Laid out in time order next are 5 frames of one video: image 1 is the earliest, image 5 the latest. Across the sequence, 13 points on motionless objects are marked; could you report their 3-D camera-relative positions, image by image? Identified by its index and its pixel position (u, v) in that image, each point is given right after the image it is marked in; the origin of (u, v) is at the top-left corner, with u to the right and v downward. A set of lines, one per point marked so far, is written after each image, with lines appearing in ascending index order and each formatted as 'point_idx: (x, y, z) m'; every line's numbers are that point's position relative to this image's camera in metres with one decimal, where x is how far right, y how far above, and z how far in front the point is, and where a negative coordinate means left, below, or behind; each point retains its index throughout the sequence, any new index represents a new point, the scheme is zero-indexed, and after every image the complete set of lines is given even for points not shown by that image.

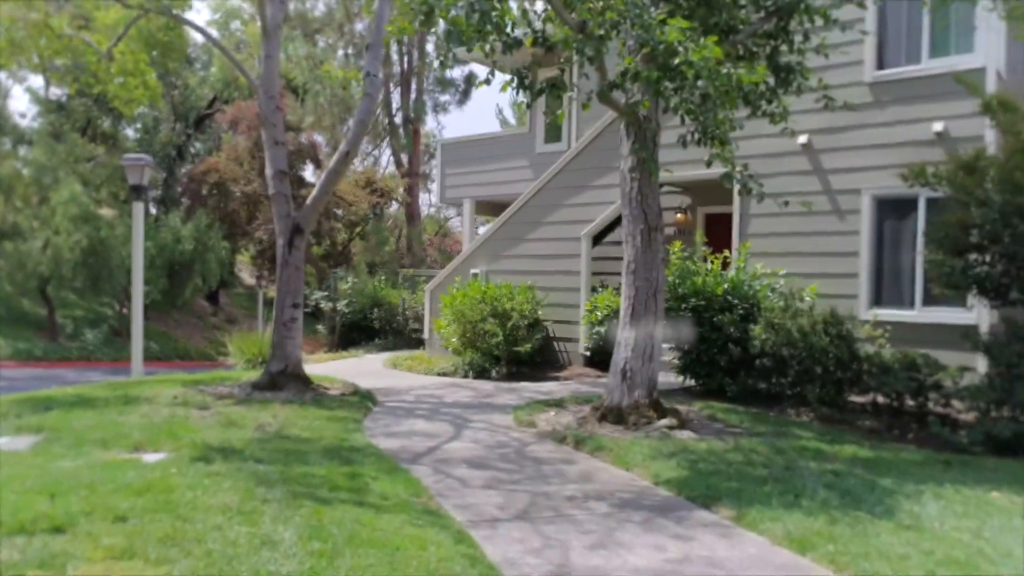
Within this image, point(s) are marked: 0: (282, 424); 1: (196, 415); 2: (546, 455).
0: (-2.0, -1.2, +6.9) m
1: (-2.9, -1.2, +7.1) m
2: (+0.3, -1.3, +6.2) m
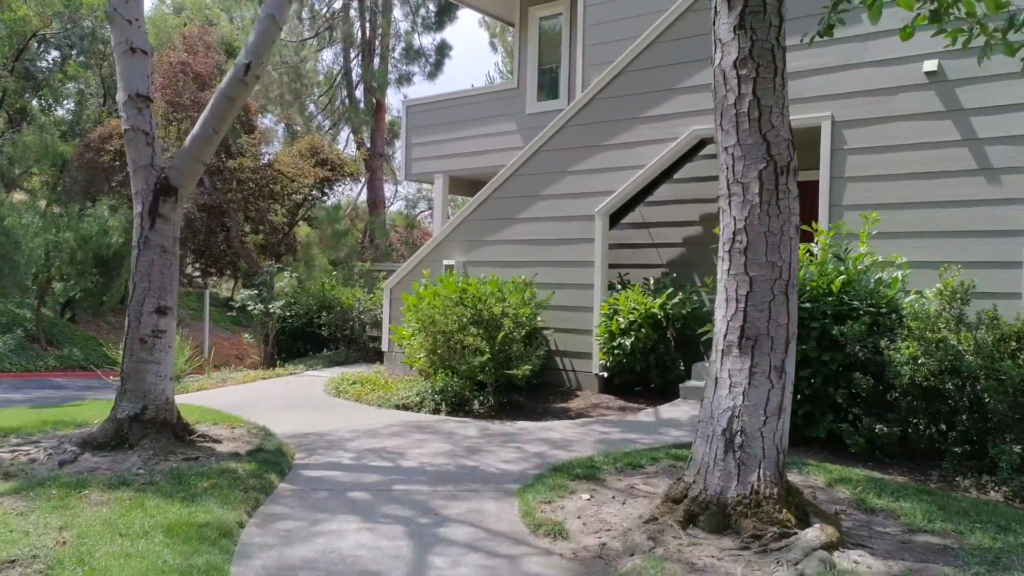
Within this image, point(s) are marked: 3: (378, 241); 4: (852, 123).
0: (-2.0, -1.2, +3.4) m
1: (-2.8, -1.1, +3.6) m
2: (+0.4, -1.3, +2.7) m
3: (-3.4, +1.2, +19.5) m
4: (+3.3, +1.6, +7.5) m
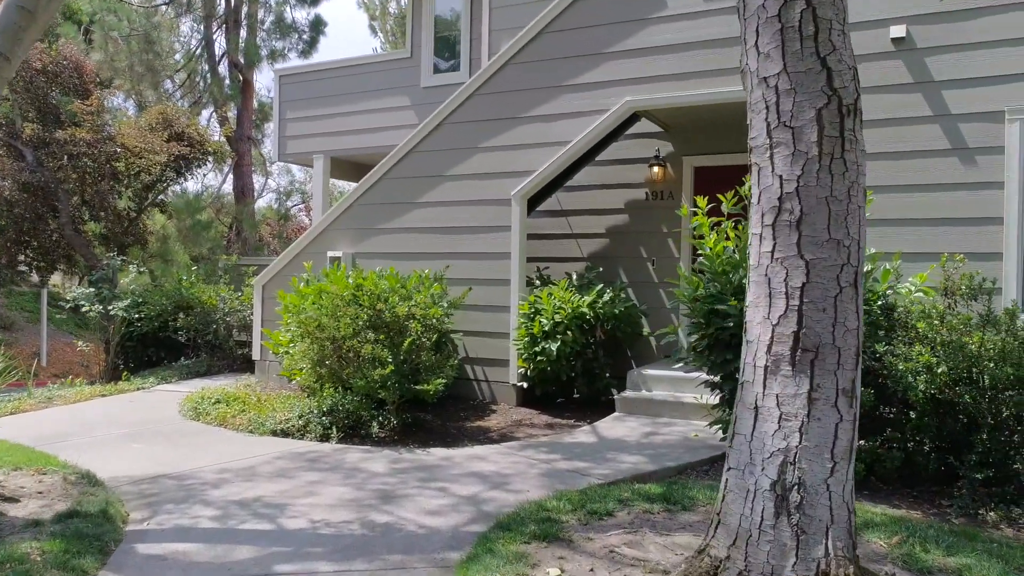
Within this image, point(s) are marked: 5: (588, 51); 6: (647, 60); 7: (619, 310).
0: (-2.0, -1.1, +1.7) m
1: (-2.8, -1.1, +1.7) m
2: (+0.4, -1.2, +1.4) m
3: (-5.9, +1.2, +17.4) m
4: (+2.5, +1.6, +6.6) m
5: (+0.7, +2.3, +7.6) m
6: (+1.3, +2.1, +7.3) m
7: (+1.1, -0.2, +7.7) m
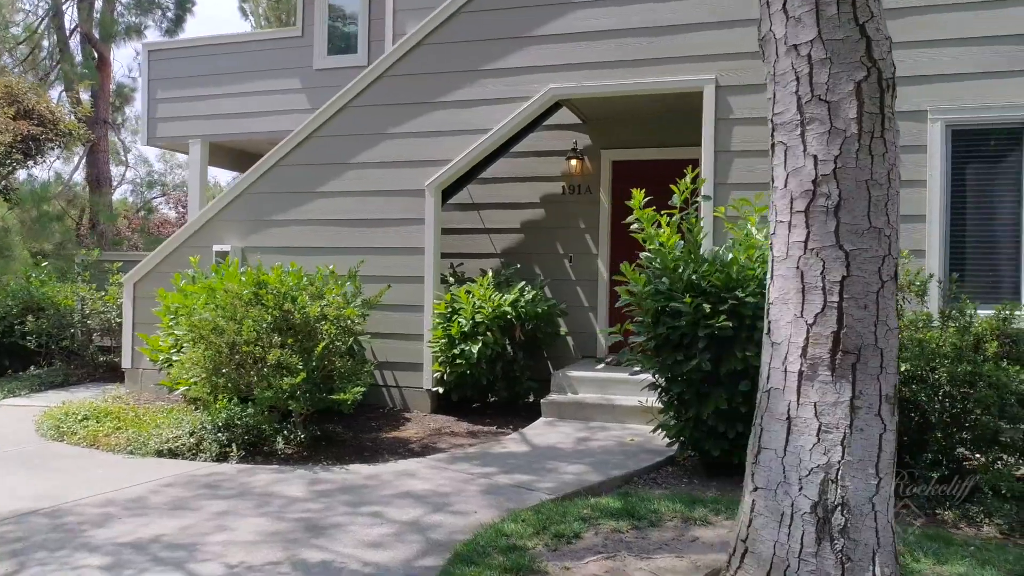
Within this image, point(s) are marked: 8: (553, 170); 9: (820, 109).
0: (-1.8, -1.1, +0.9) m
1: (-2.6, -1.1, +0.8) m
2: (+0.7, -1.2, +1.0) m
3: (-8.2, +1.2, +15.7) m
4: (+1.9, +1.7, +6.5) m
5: (0.0, +2.4, +7.2) m
6: (+0.5, +2.2, +7.0) m
7: (+0.3, -0.2, +7.3) m
8: (+0.4, +1.2, +8.1) m
9: (+1.0, +0.6, +2.6) m
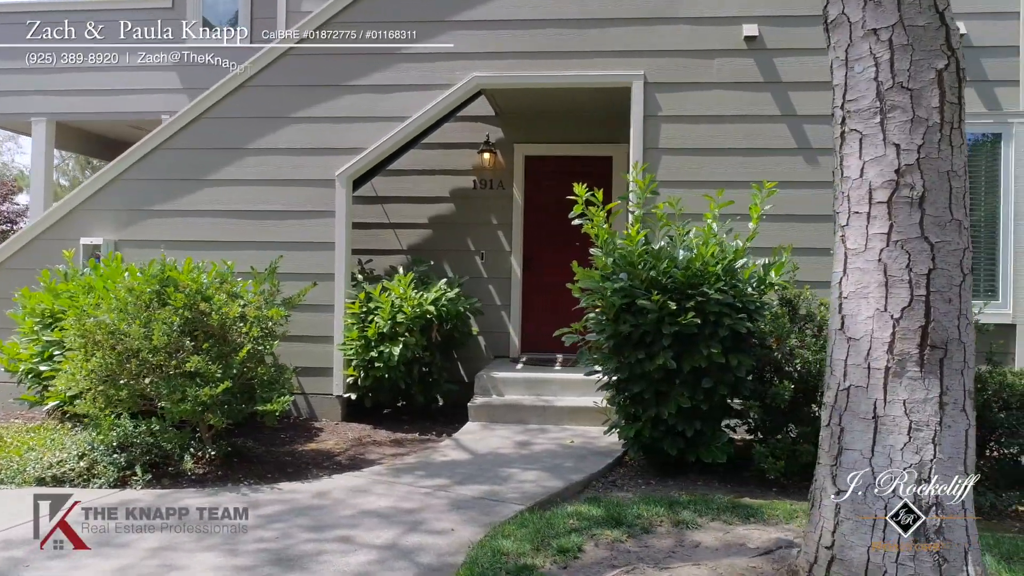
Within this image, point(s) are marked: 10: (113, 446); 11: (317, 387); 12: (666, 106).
0: (-1.1, -1.1, +0.3) m
1: (-1.9, -1.1, 0.0) m
2: (+1.2, -1.2, +0.9) m
3: (-10.5, +1.2, +13.4) m
4: (+1.3, +1.7, +6.5) m
5: (-0.8, +2.4, +6.8) m
6: (-0.1, +2.2, +6.7) m
7: (-0.5, -0.2, +7.0) m
8: (-0.5, +1.2, +7.8) m
9: (+1.2, +0.6, +2.5) m
10: (-2.5, -1.0, +5.0) m
11: (-1.7, -0.9, +6.7) m
12: (+1.3, +1.5, +6.5) m
